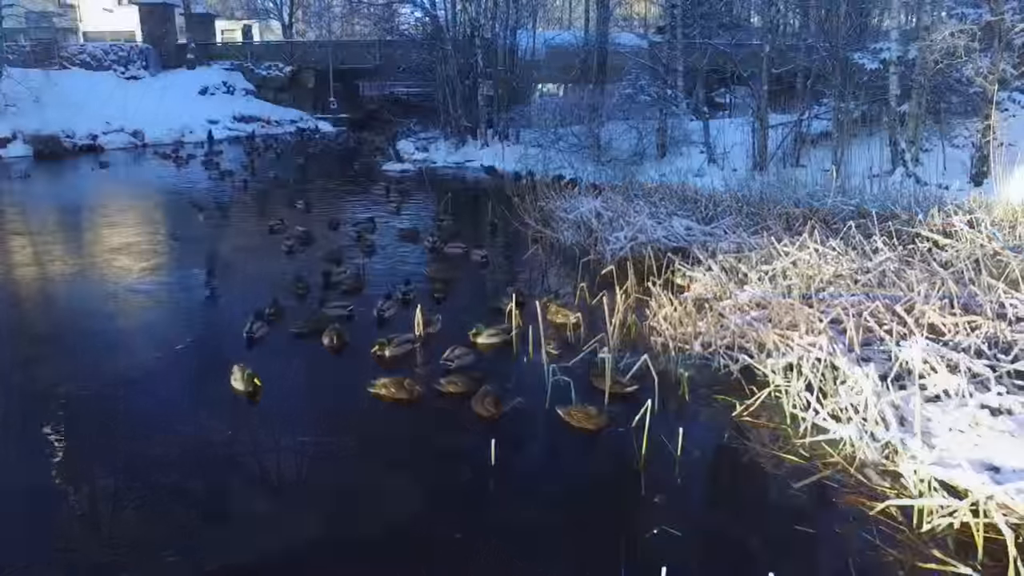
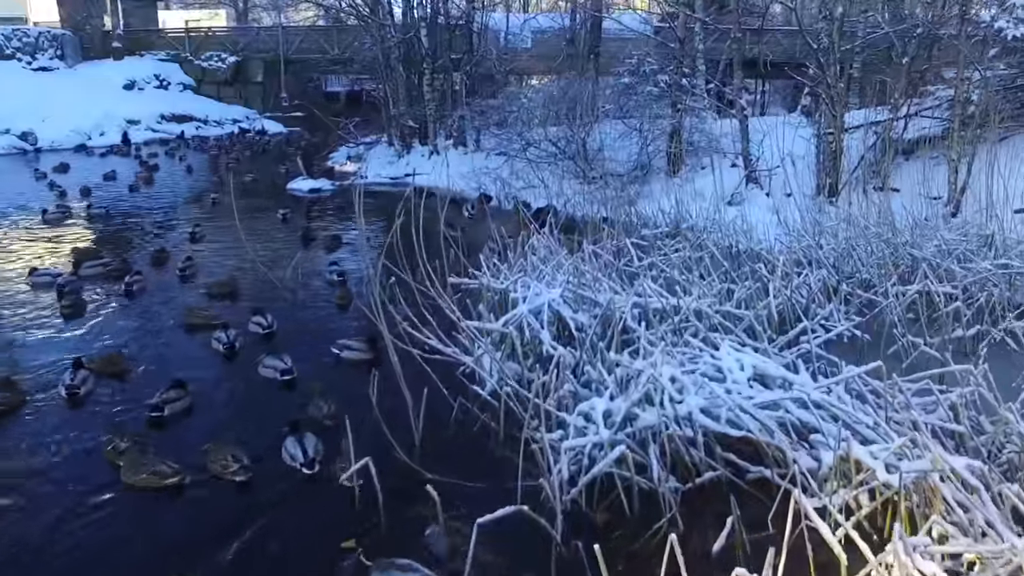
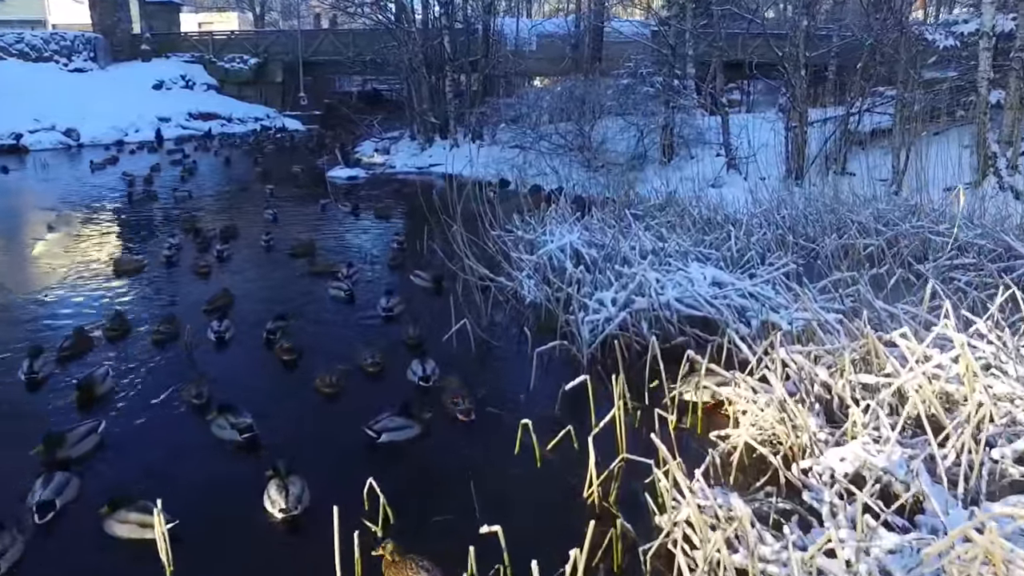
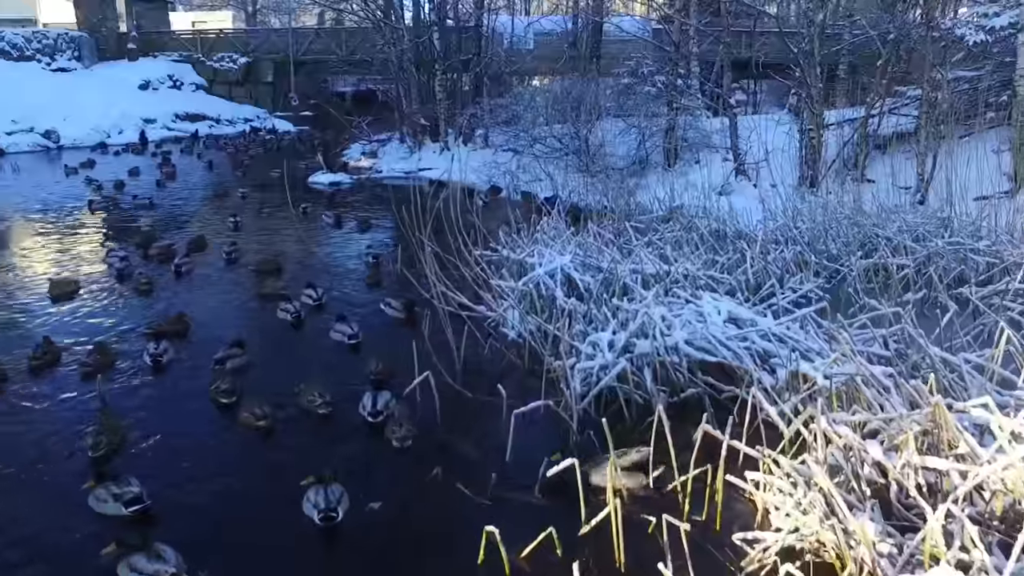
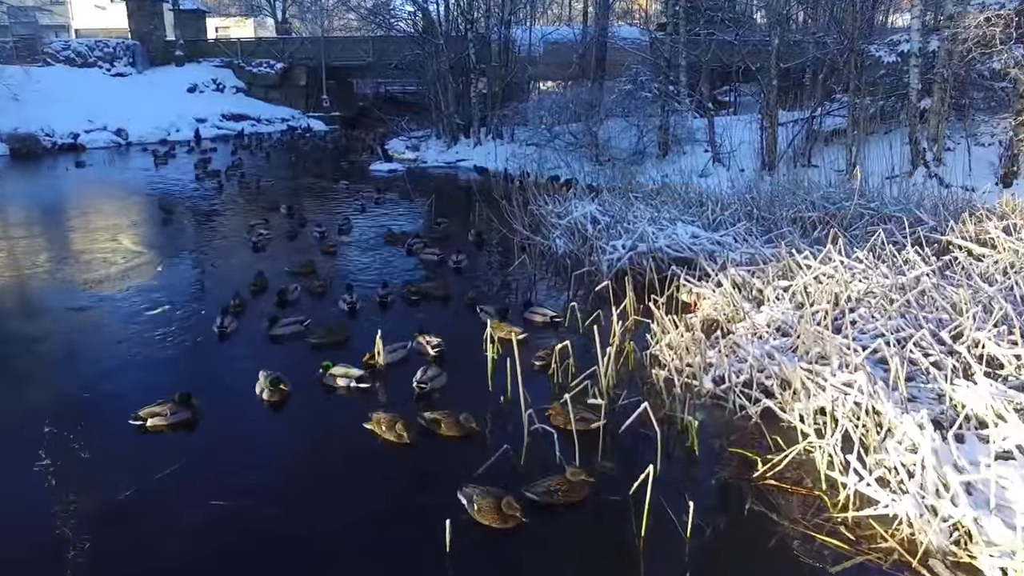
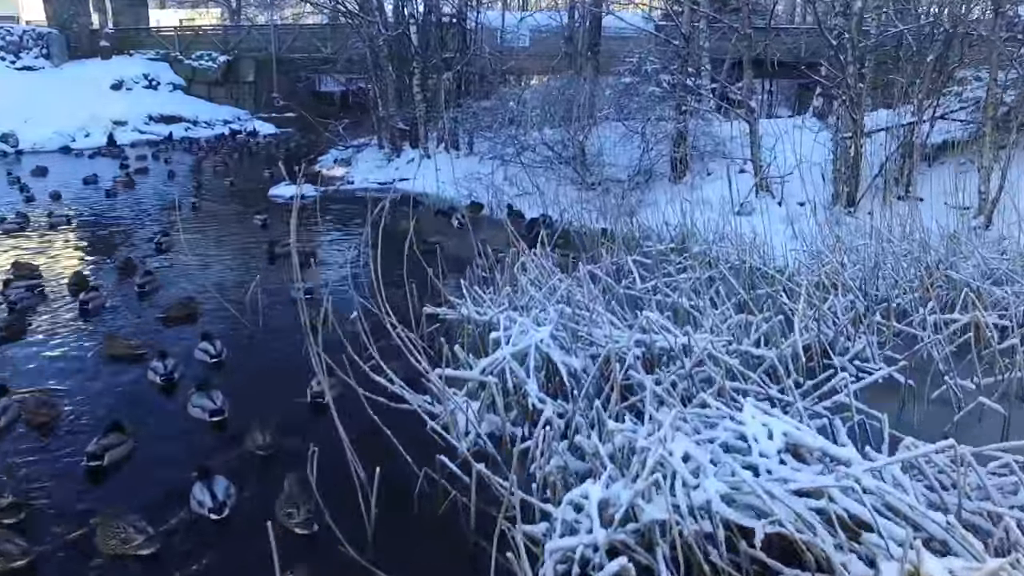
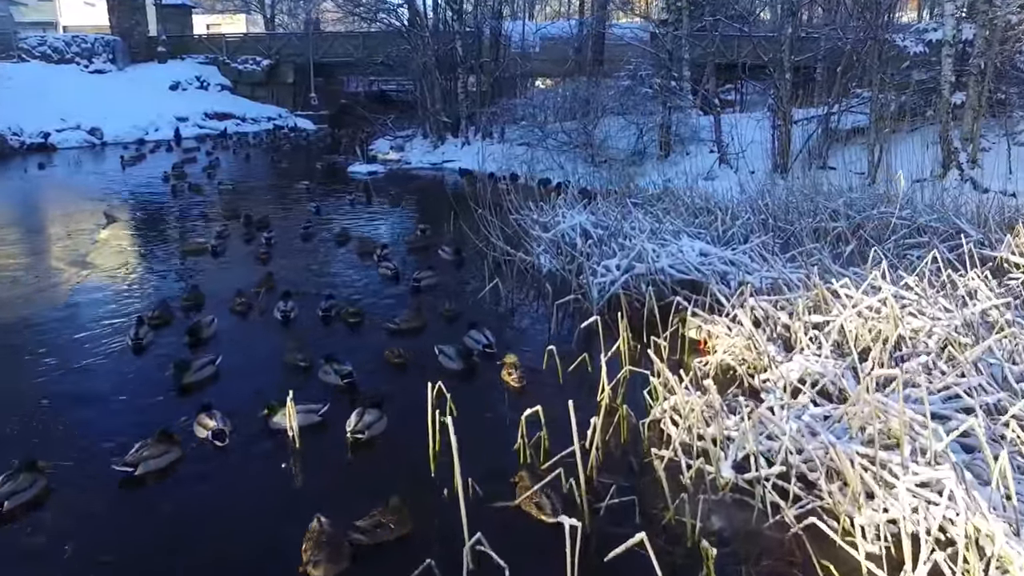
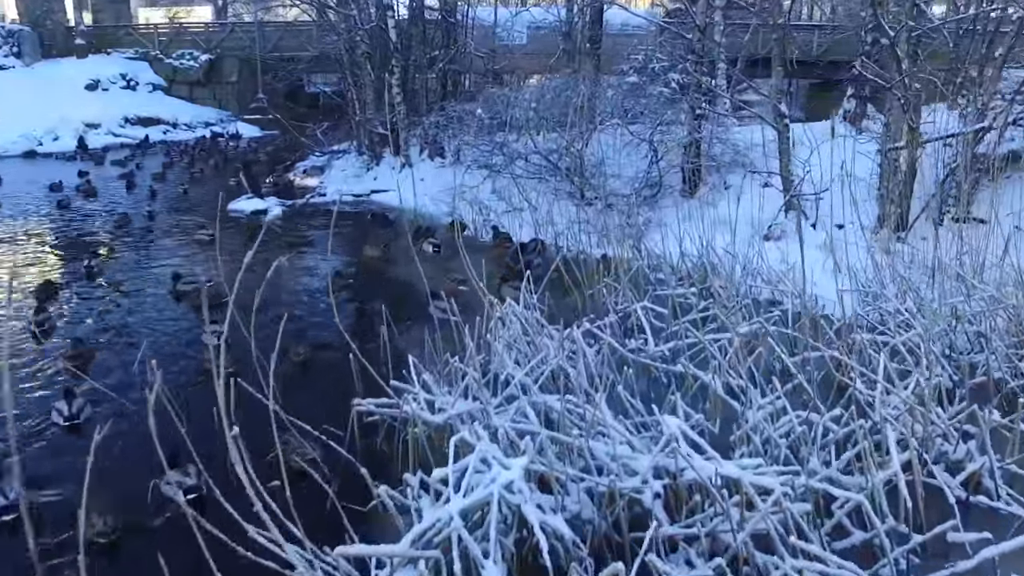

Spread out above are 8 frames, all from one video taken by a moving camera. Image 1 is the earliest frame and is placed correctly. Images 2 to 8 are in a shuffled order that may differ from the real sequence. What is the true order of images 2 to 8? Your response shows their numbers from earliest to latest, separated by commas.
5, 7, 3, 4, 2, 6, 8
